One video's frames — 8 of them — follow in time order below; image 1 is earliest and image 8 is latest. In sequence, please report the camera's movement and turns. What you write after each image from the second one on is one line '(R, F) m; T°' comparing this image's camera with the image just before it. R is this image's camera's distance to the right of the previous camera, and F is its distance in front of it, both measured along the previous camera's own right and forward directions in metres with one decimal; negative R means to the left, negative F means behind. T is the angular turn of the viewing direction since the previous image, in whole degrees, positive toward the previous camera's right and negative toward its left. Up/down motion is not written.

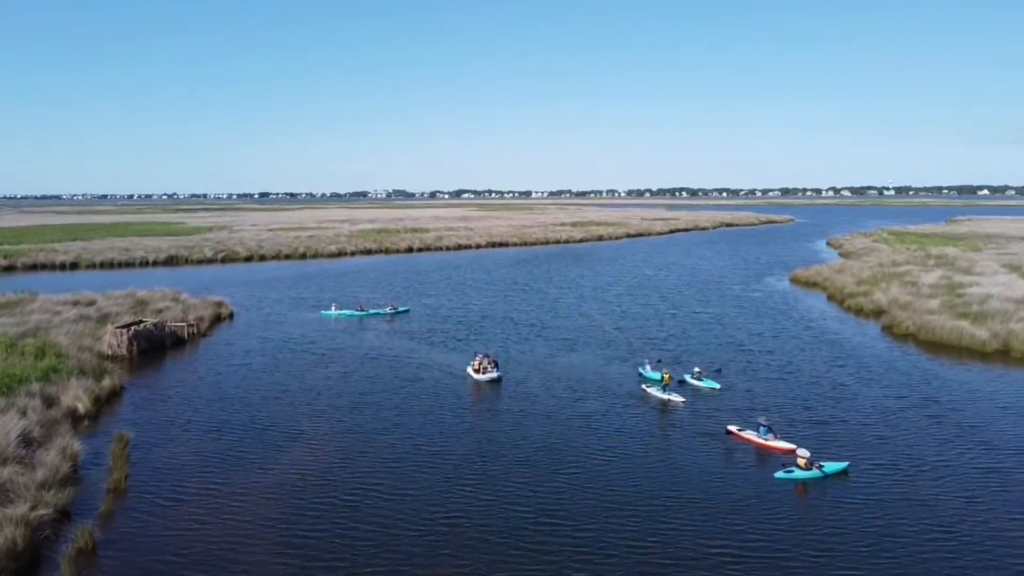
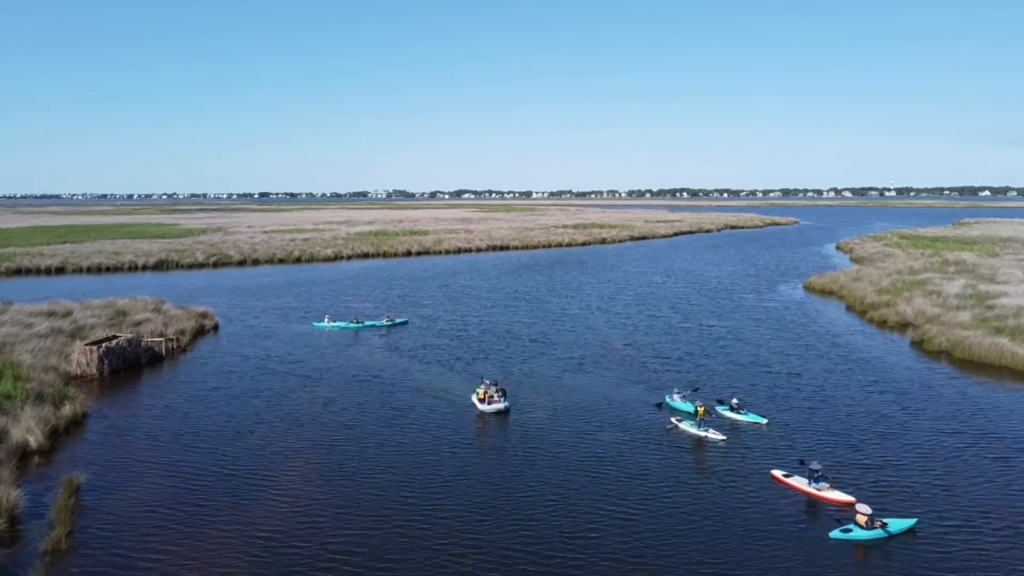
(-0.1, +2.4) m; 0°
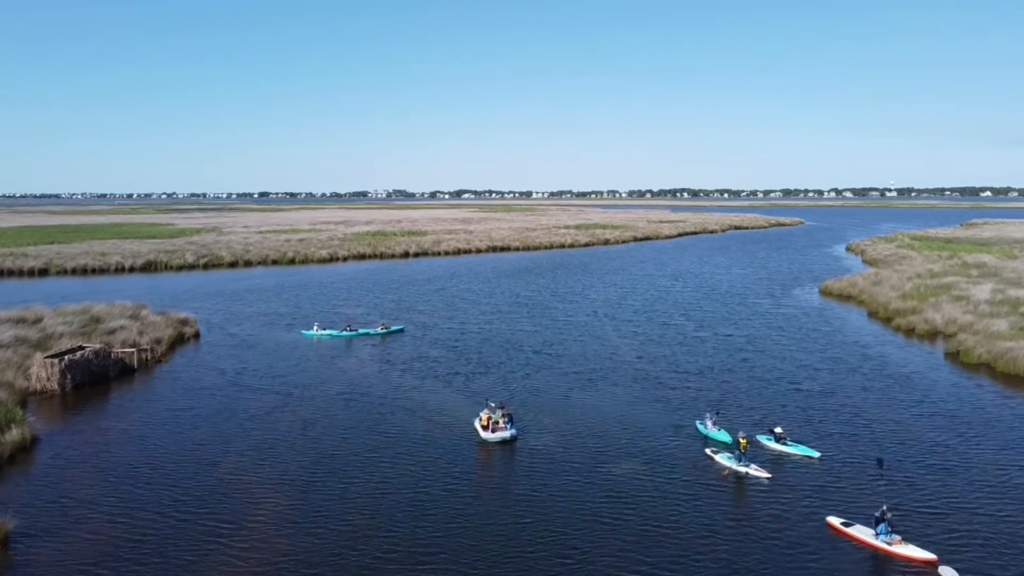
(0.0, +2.6) m; 0°
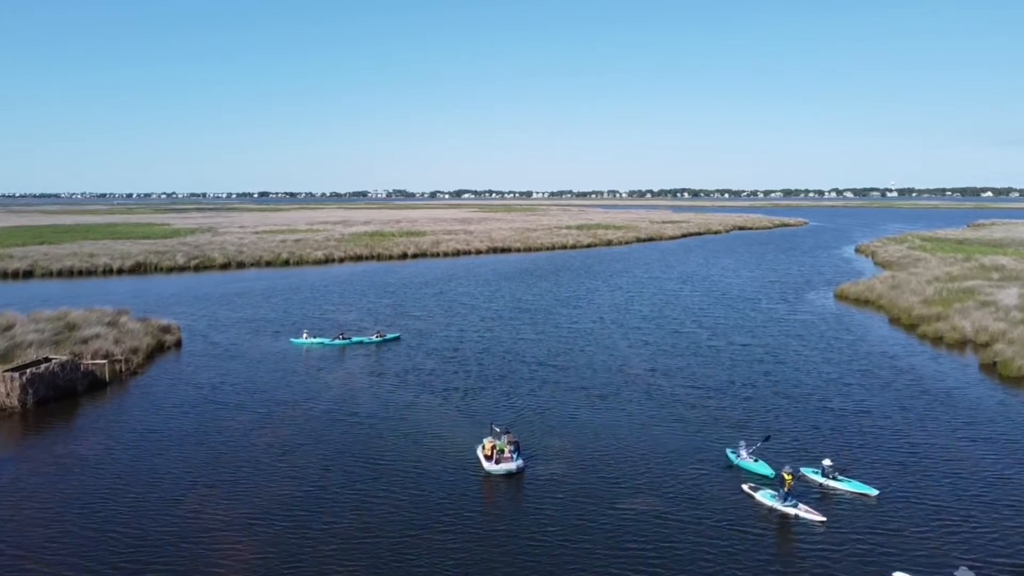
(0.0, +2.2) m; 0°
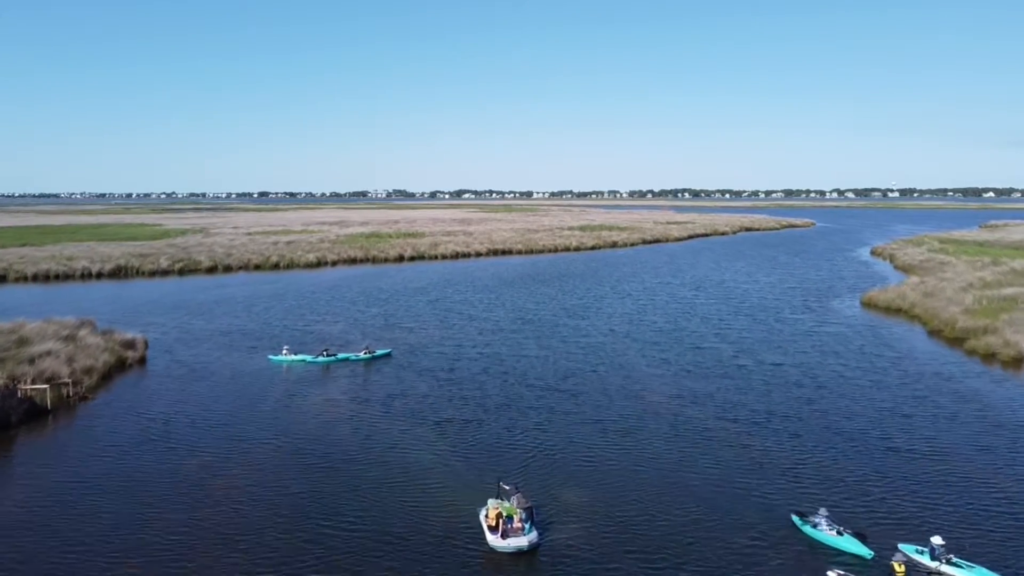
(0.0, +3.6) m; 0°
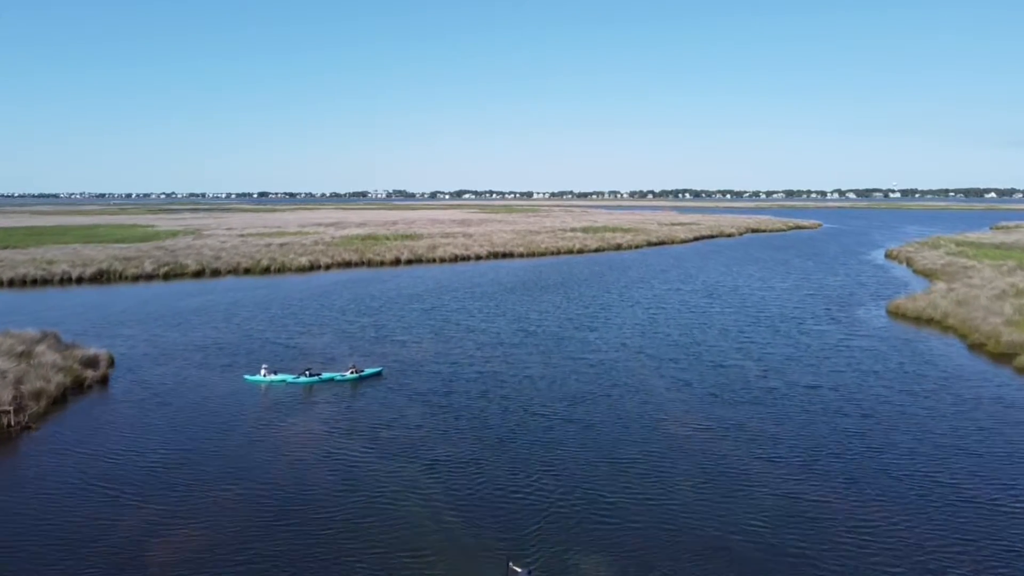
(0.0, +3.1) m; 0°
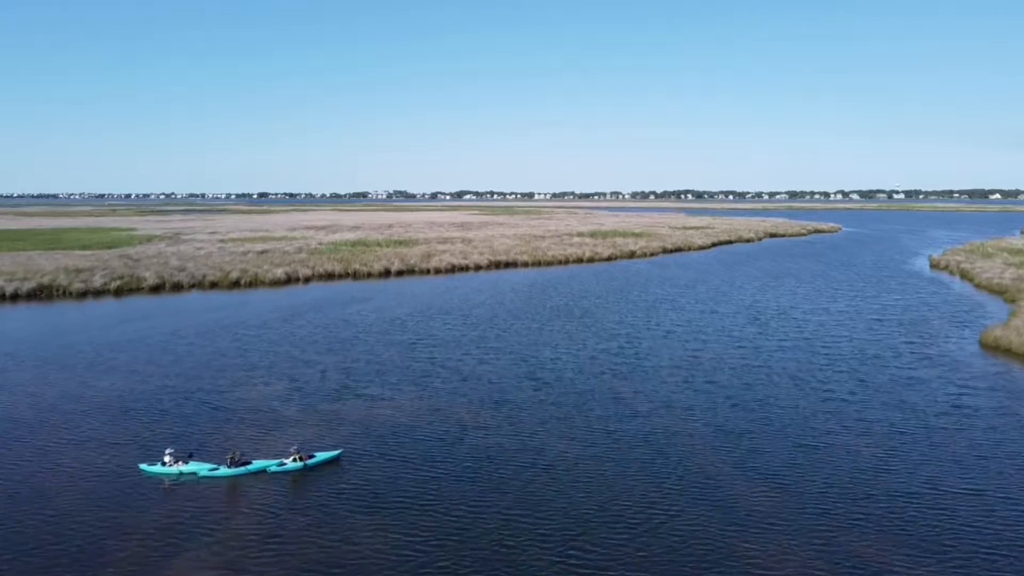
(-0.1, +8.3) m; 0°
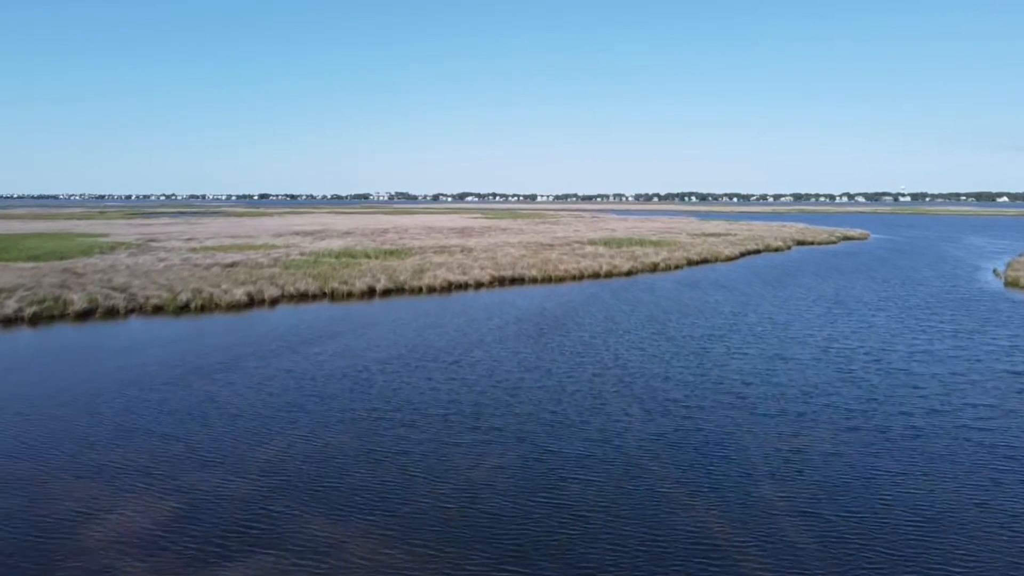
(-0.2, +10.4) m; 0°
